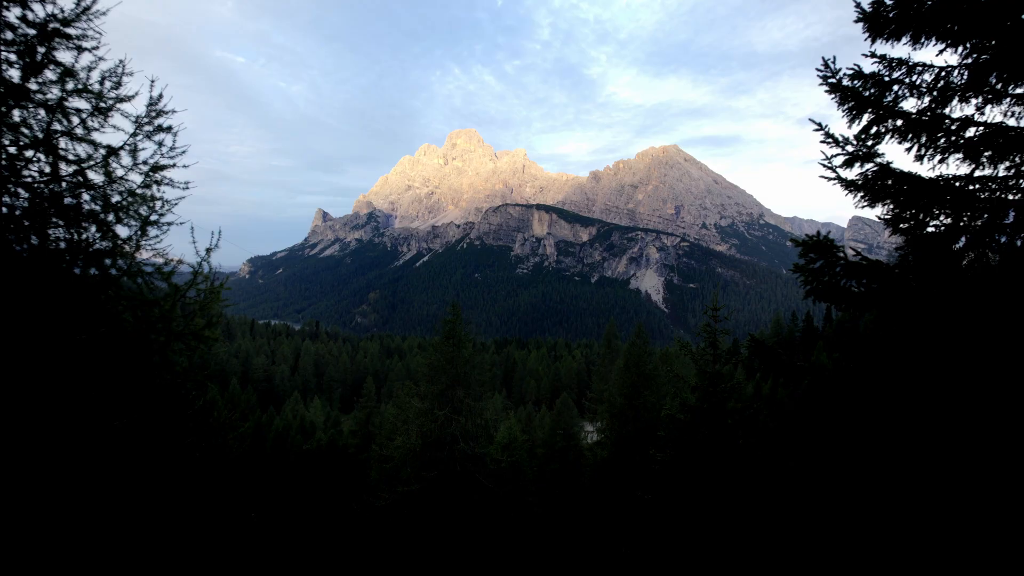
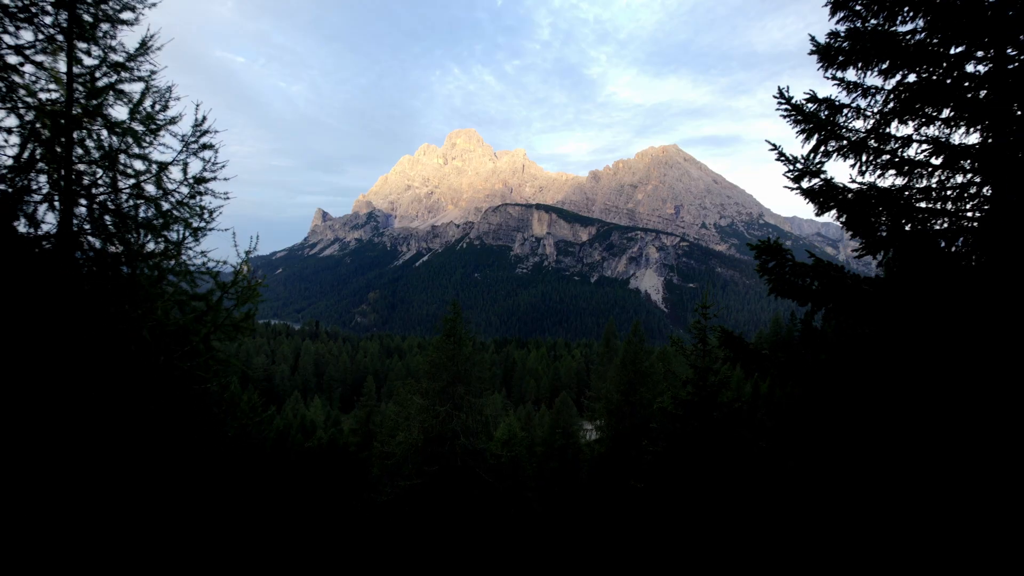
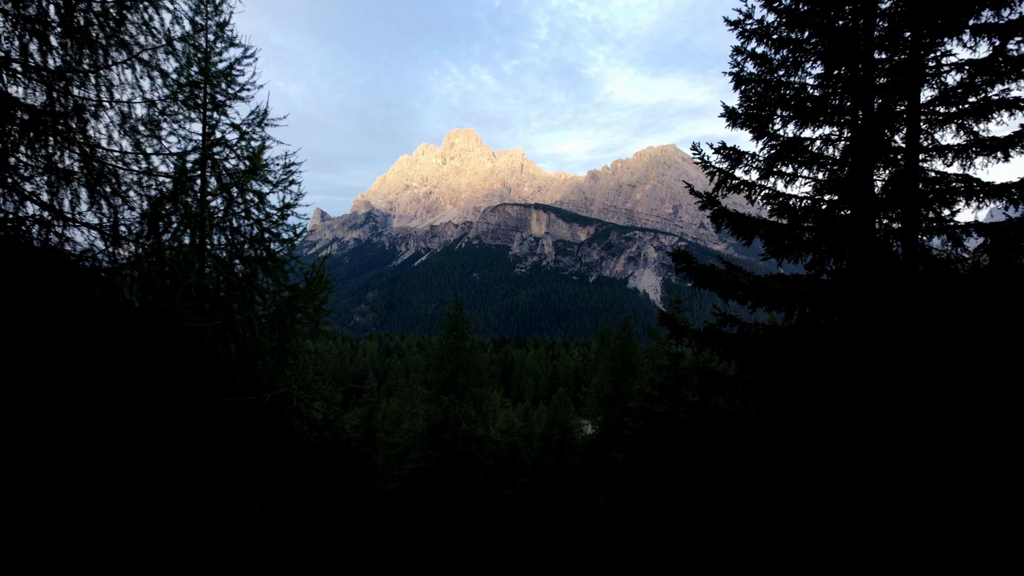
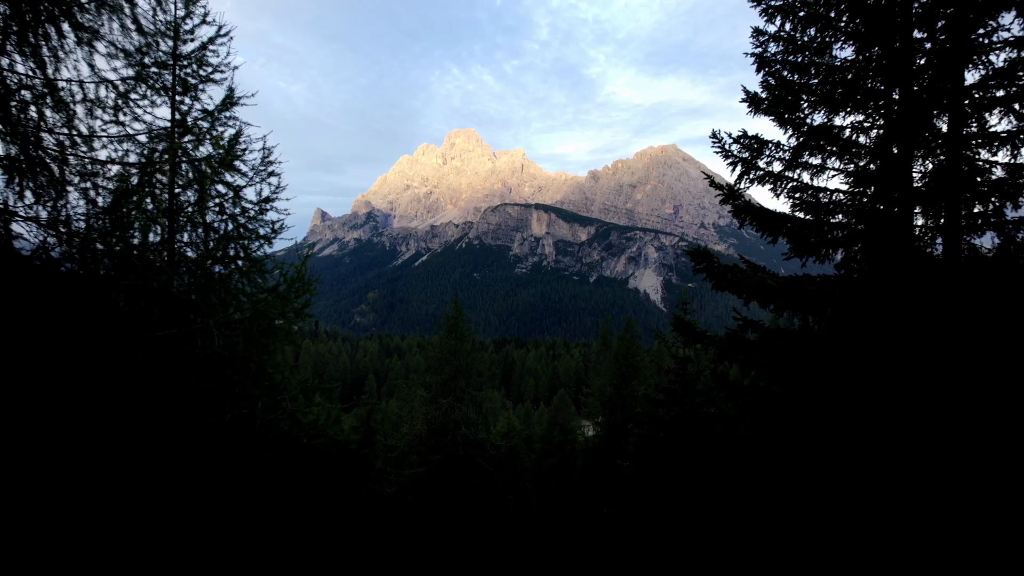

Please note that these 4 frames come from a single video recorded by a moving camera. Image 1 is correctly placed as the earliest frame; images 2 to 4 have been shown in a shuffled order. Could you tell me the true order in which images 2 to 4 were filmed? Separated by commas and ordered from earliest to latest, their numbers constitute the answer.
2, 4, 3
